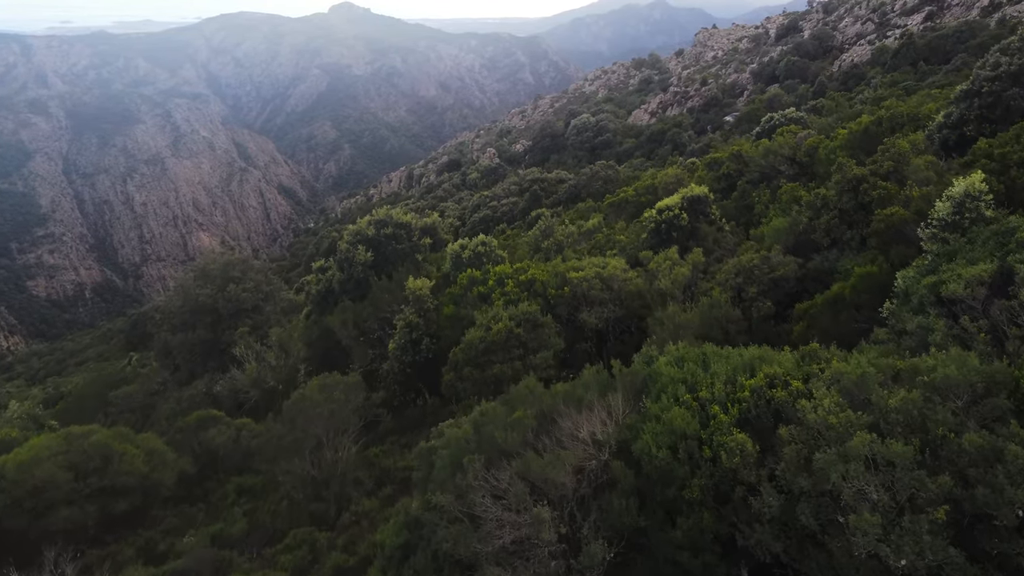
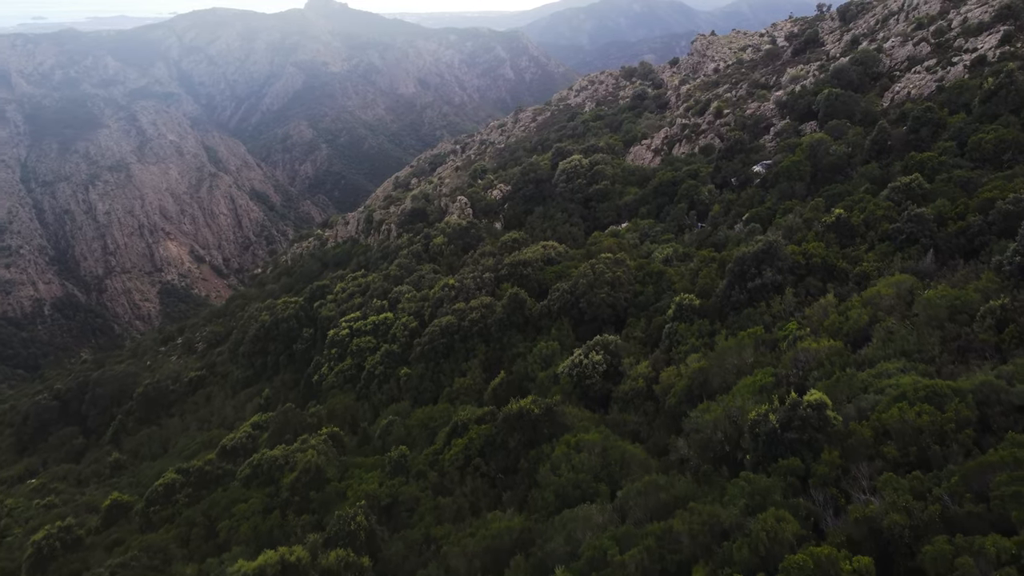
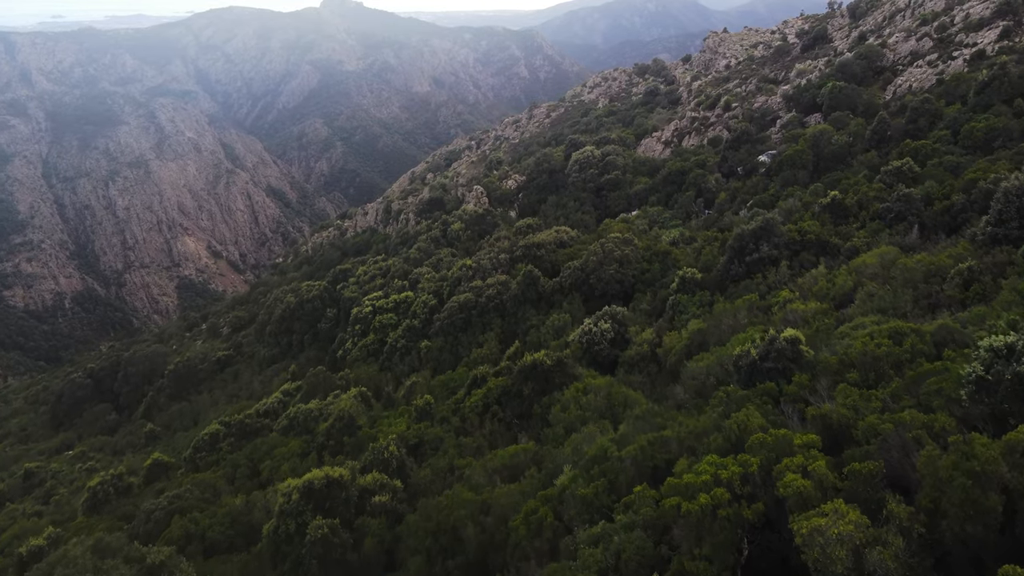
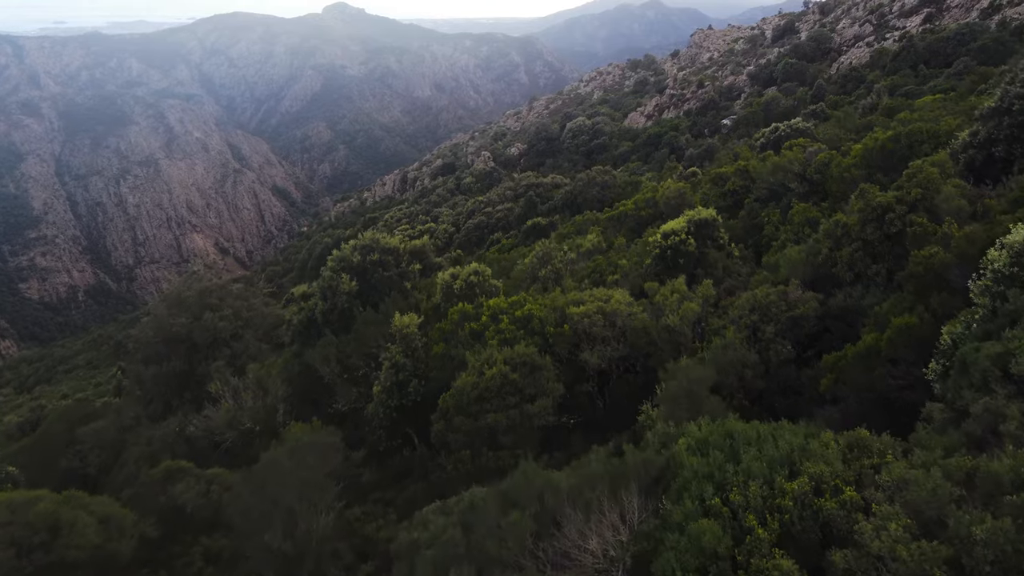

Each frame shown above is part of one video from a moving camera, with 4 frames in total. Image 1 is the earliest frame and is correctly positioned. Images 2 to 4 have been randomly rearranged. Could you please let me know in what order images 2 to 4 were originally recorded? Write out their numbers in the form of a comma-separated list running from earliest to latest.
4, 3, 2
